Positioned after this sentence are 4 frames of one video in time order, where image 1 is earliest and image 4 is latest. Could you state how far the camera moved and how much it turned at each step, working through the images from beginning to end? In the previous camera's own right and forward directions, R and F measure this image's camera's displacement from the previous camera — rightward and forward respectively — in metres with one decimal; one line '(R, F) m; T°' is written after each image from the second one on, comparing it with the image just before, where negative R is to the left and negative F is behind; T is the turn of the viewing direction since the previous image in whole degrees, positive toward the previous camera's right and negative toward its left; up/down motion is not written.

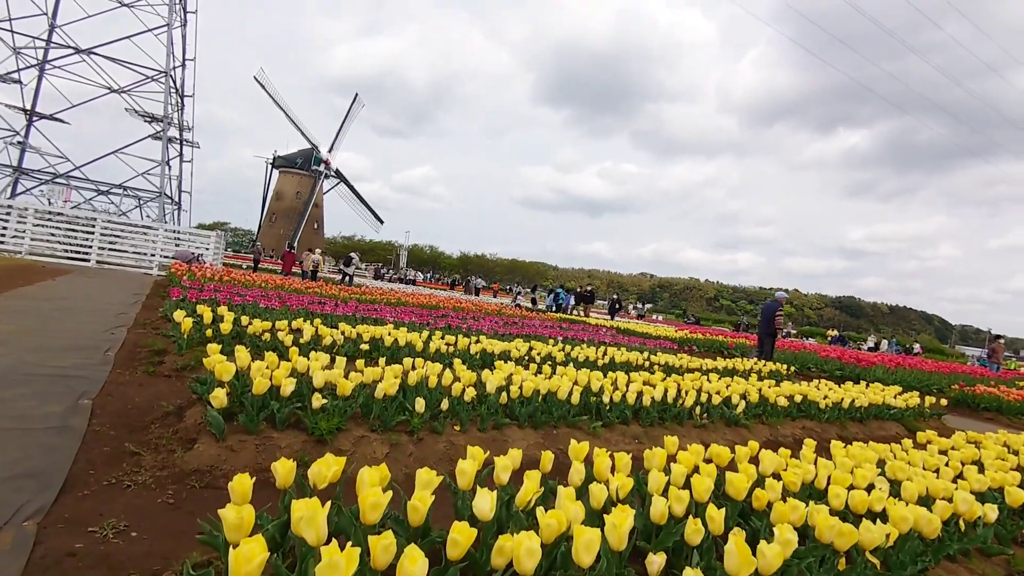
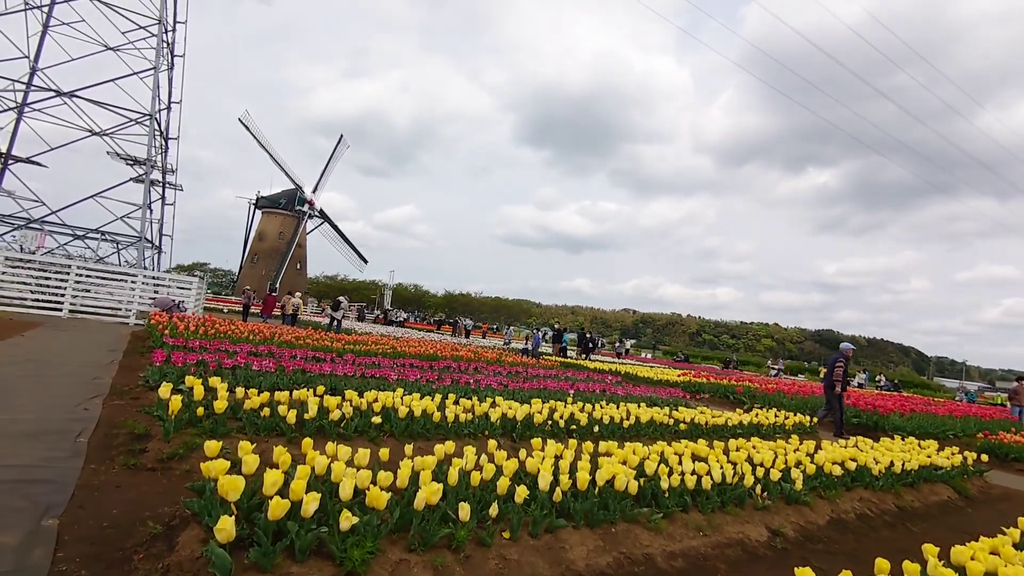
(-0.4, +0.5) m; +2°
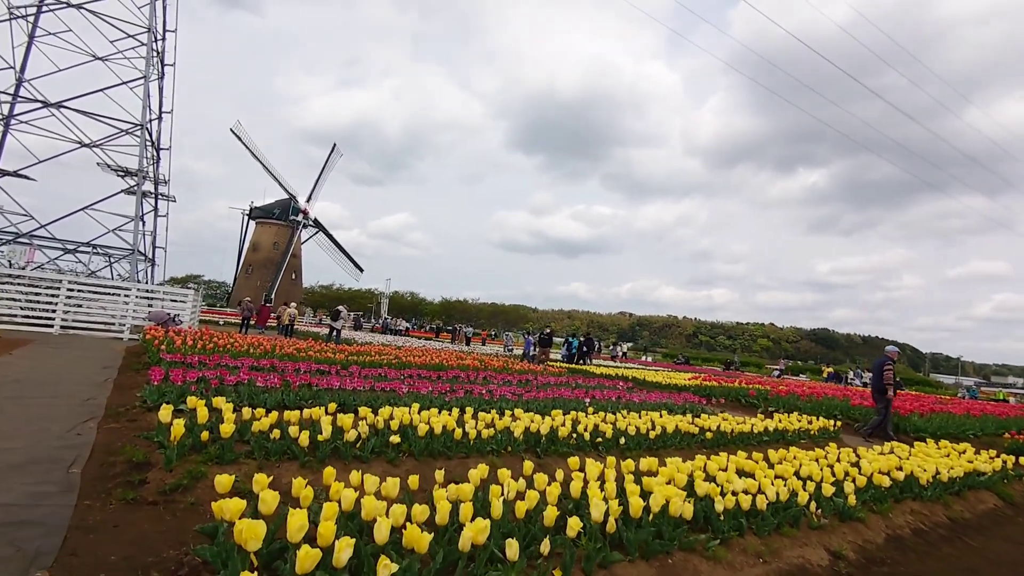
(-0.3, +0.4) m; +1°
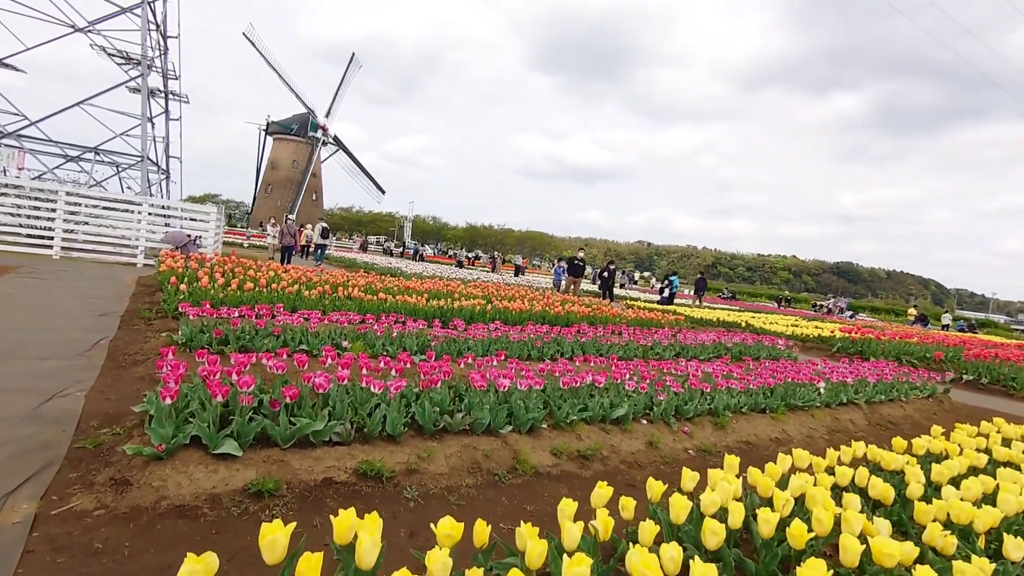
(-2.1, +3.3) m; -2°
